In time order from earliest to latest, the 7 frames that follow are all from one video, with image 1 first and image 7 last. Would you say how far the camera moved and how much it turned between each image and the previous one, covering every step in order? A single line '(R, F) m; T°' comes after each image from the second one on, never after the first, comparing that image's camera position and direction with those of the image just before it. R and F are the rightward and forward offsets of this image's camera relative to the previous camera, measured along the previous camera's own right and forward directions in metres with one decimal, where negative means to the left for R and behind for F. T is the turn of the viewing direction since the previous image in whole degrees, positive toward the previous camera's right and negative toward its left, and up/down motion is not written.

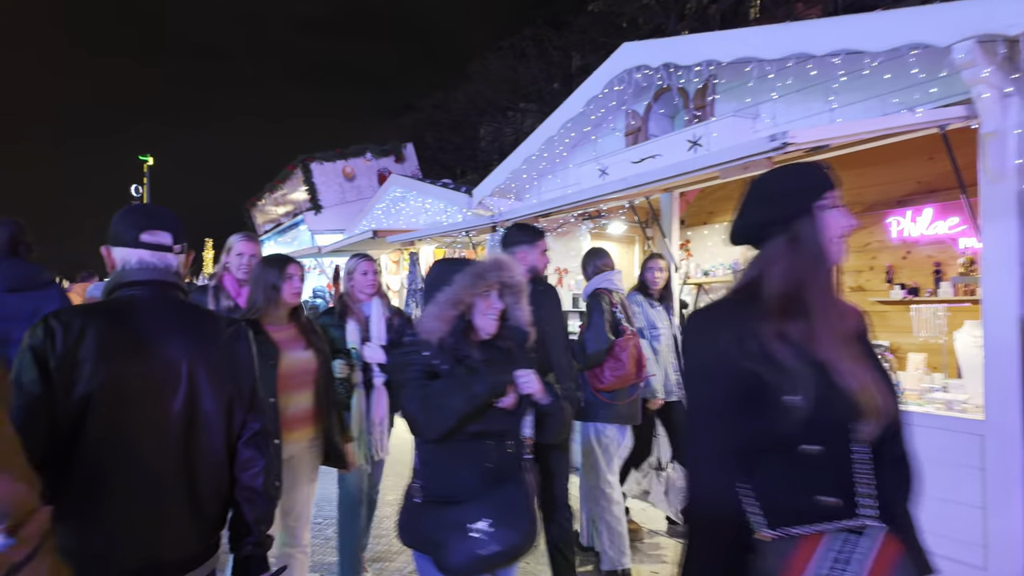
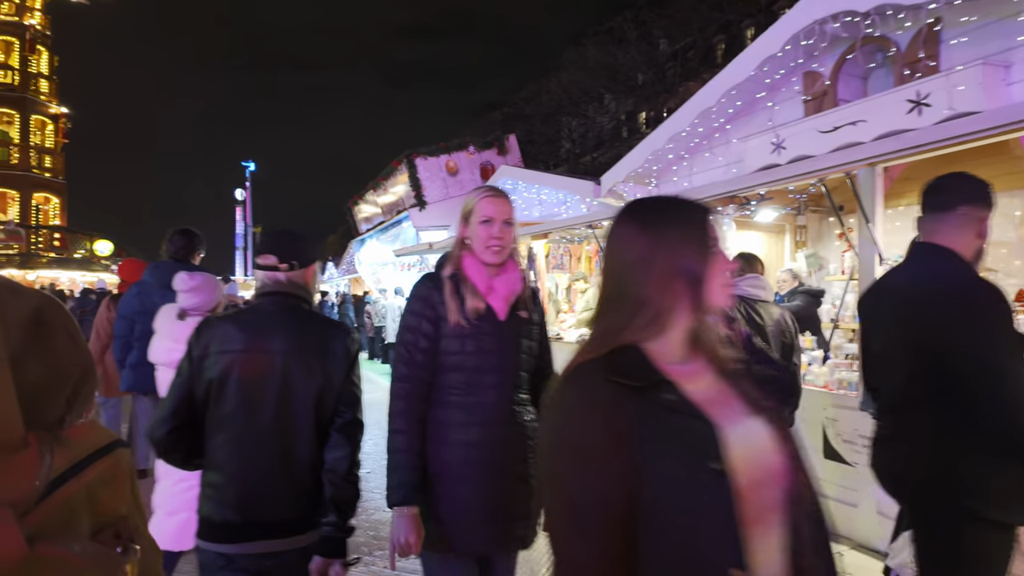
(-0.6, +0.6) m; -8°
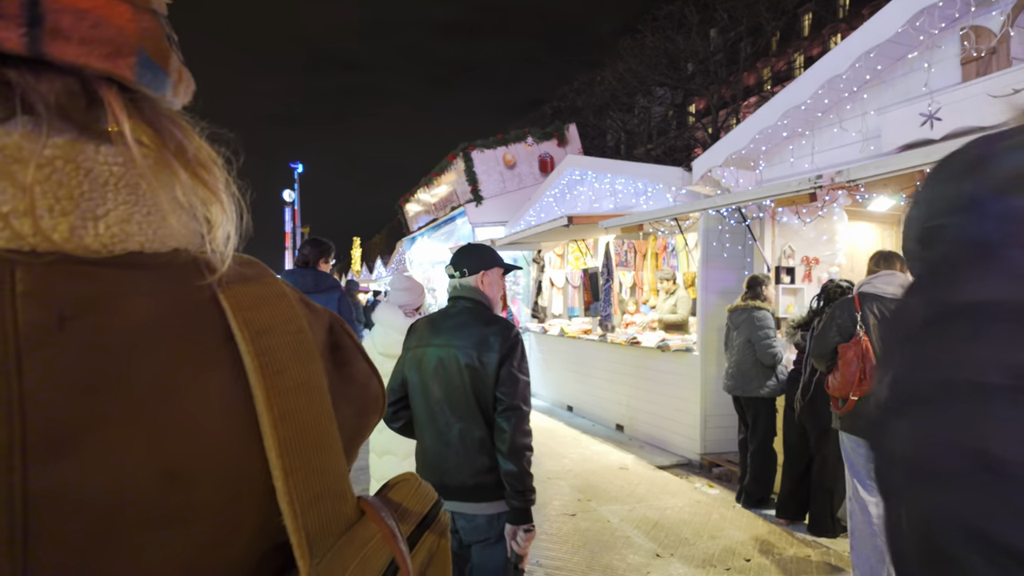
(-0.4, +0.6) m; -4°
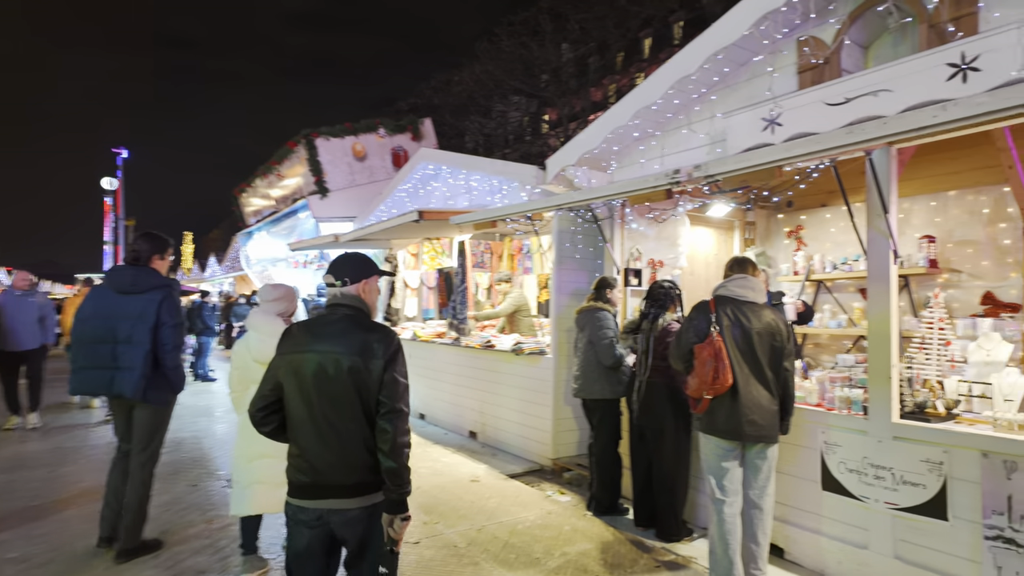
(+0.1, +0.4) m; +14°
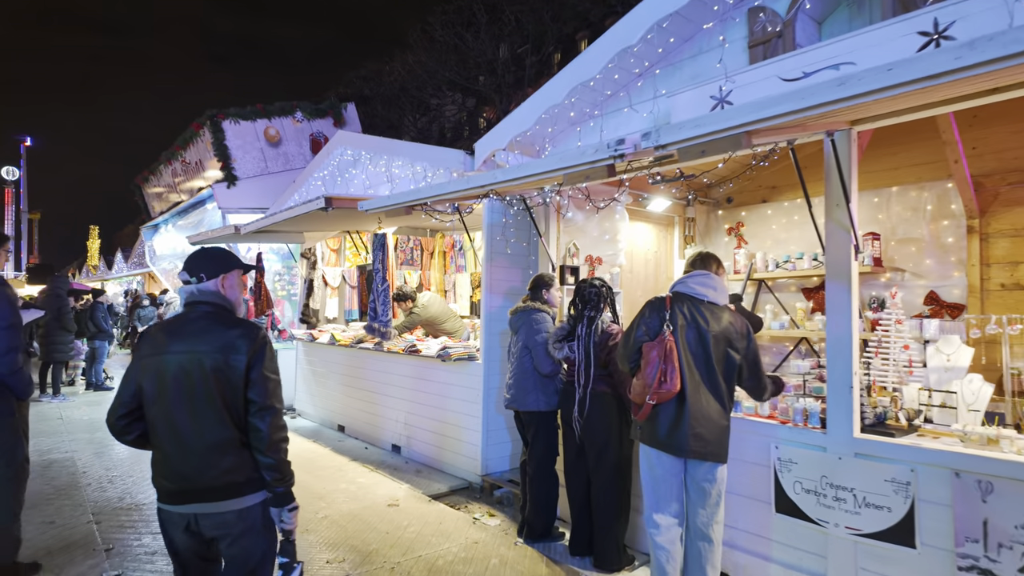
(+0.1, +0.6) m; +6°
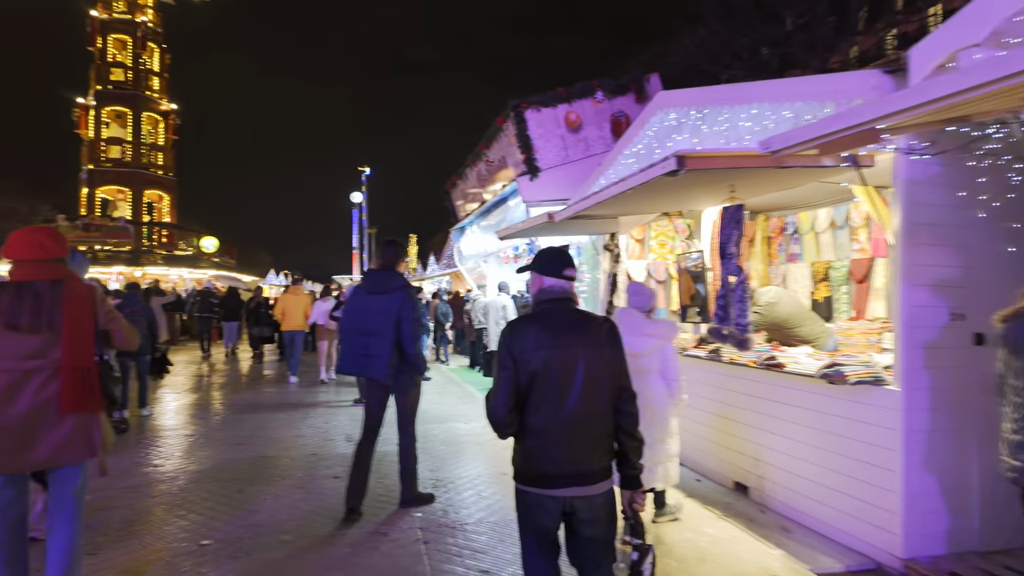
(-0.9, +1.2) m; -26°
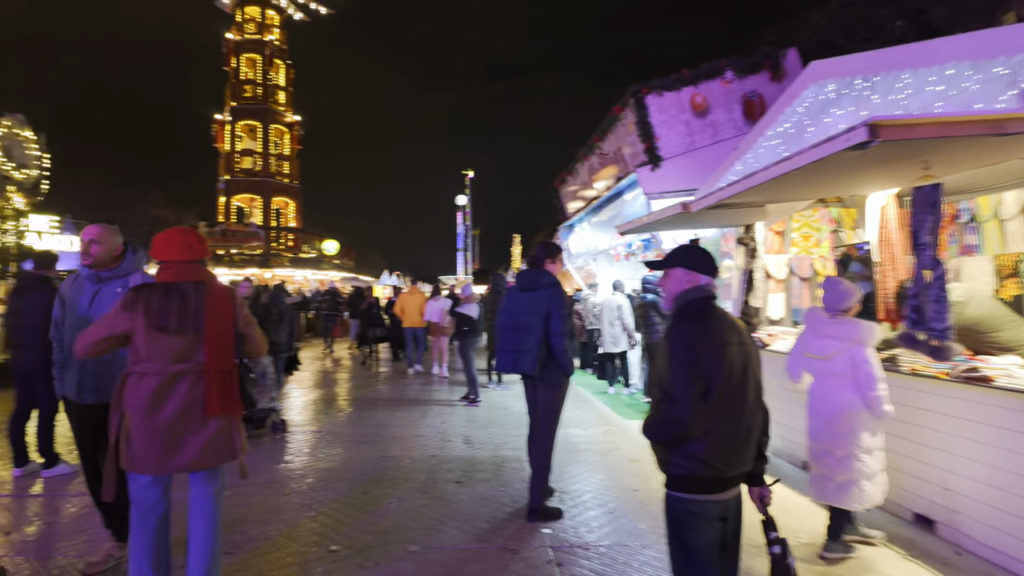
(-0.3, +0.4) m; -10°
